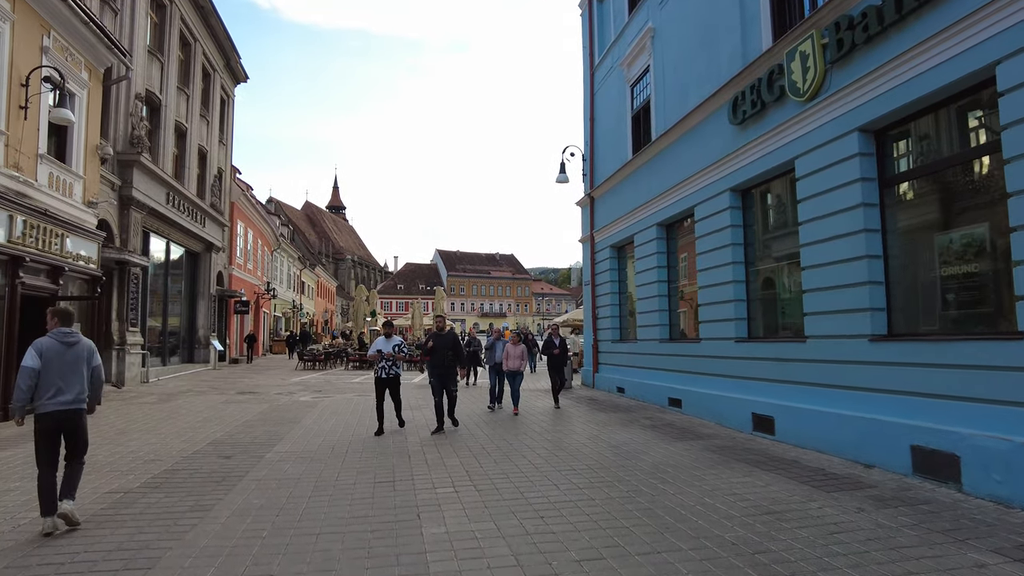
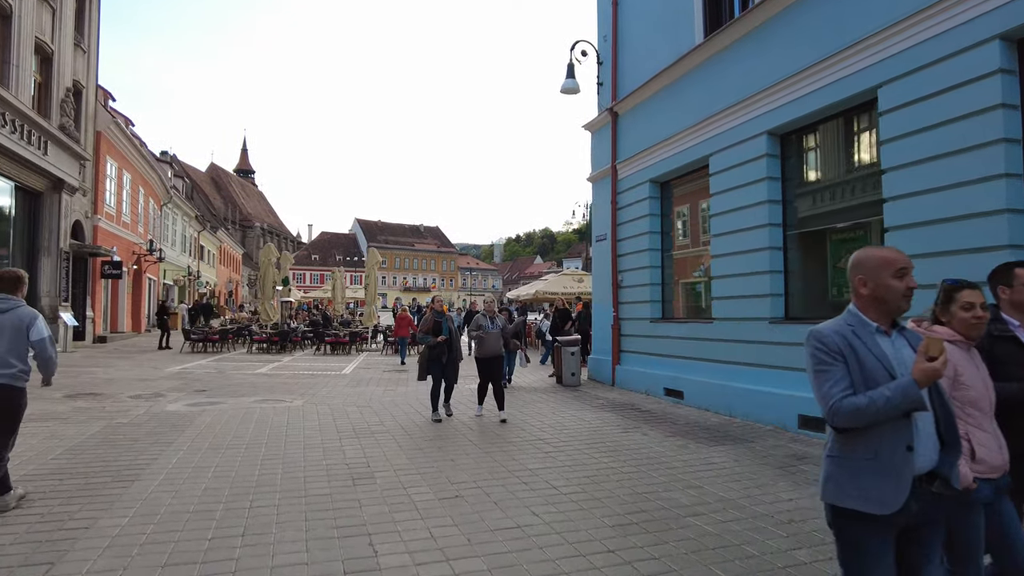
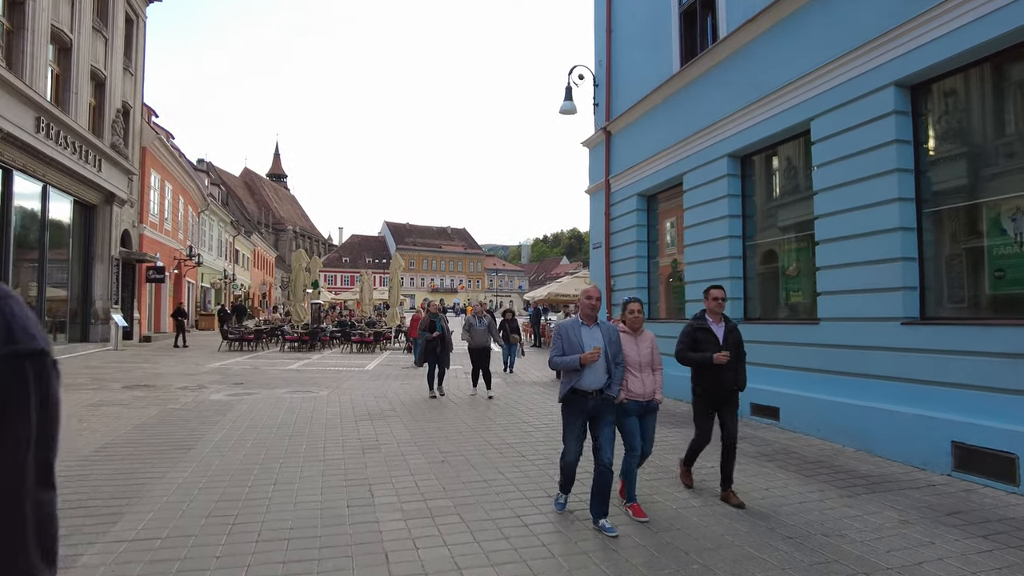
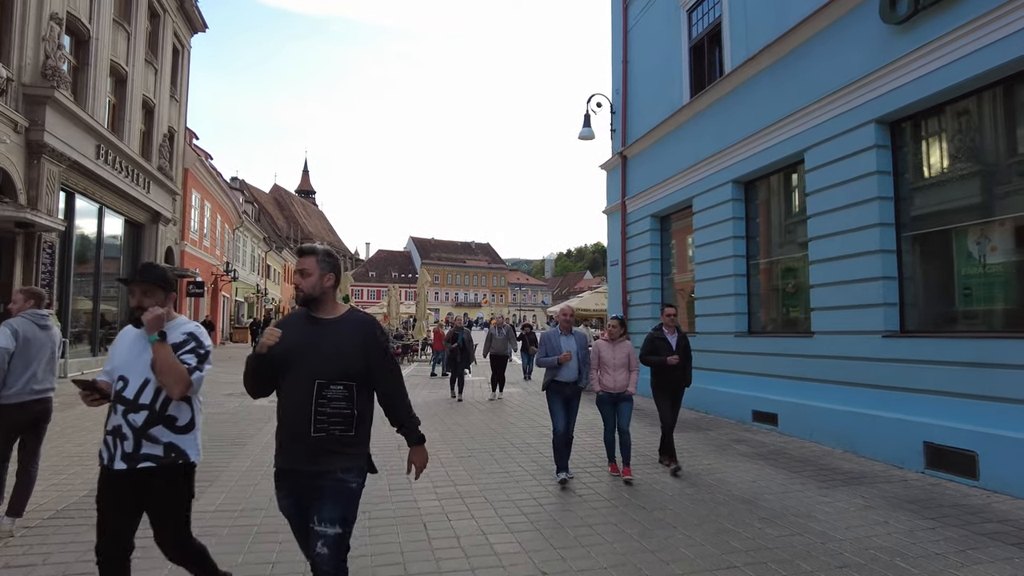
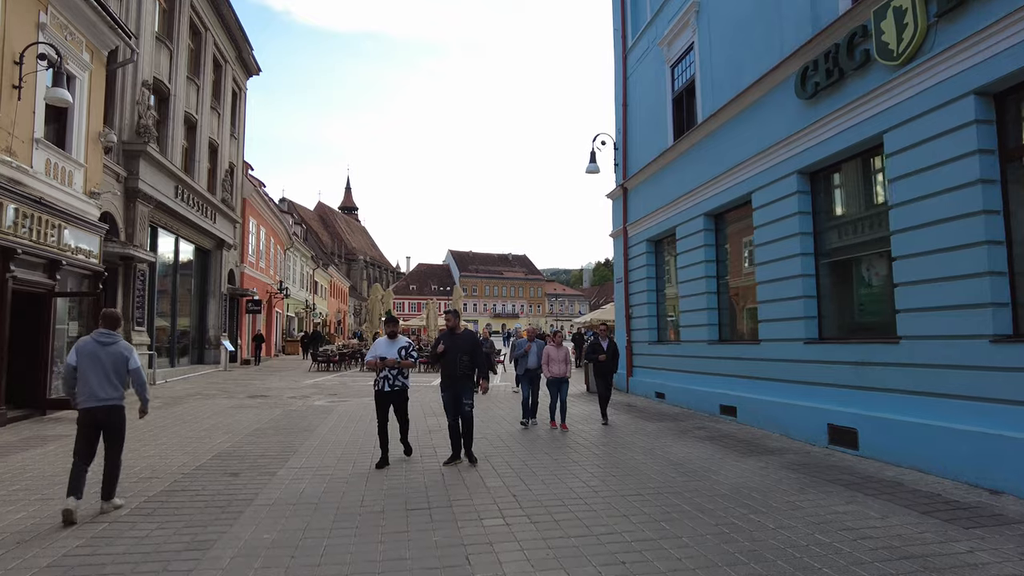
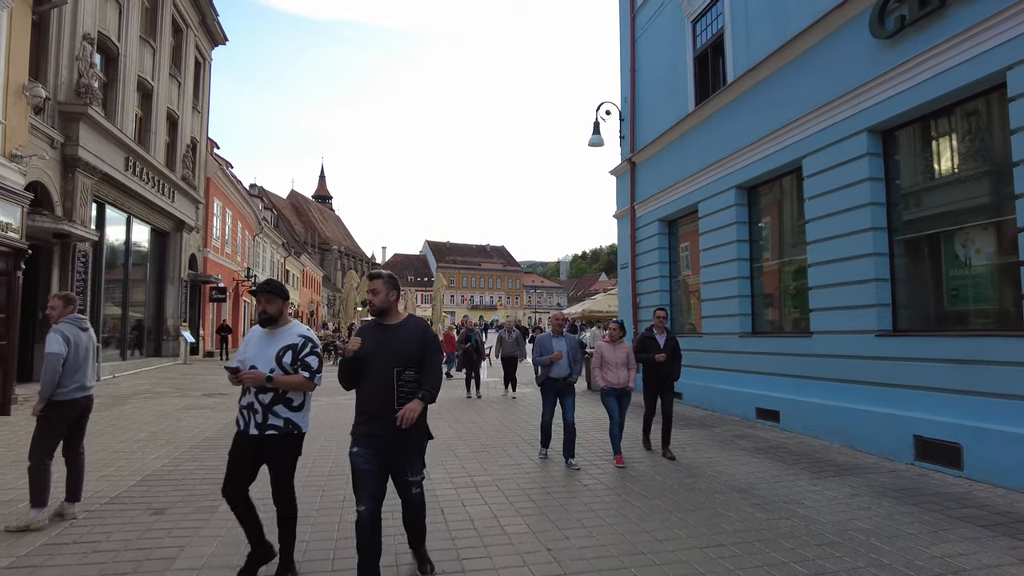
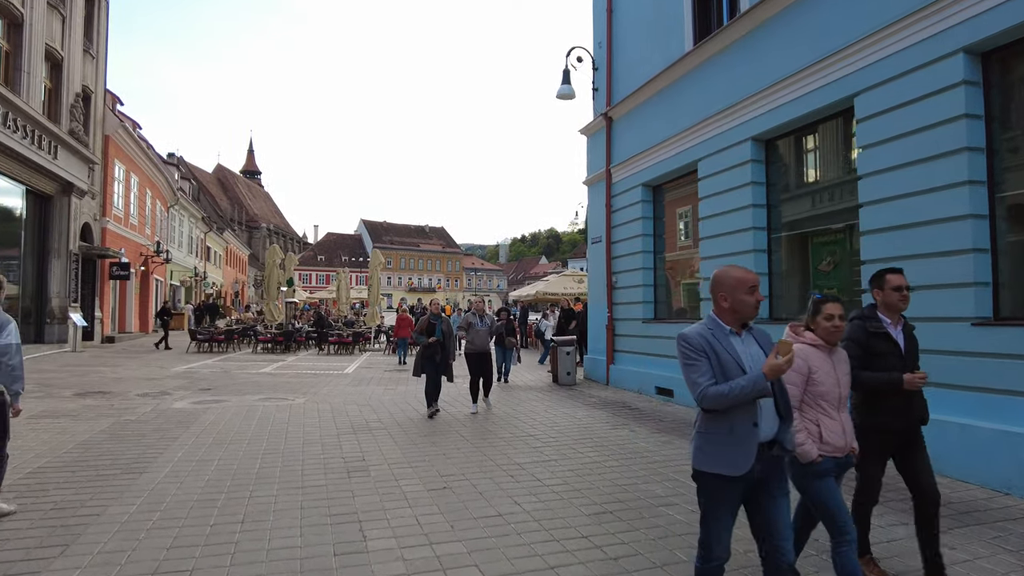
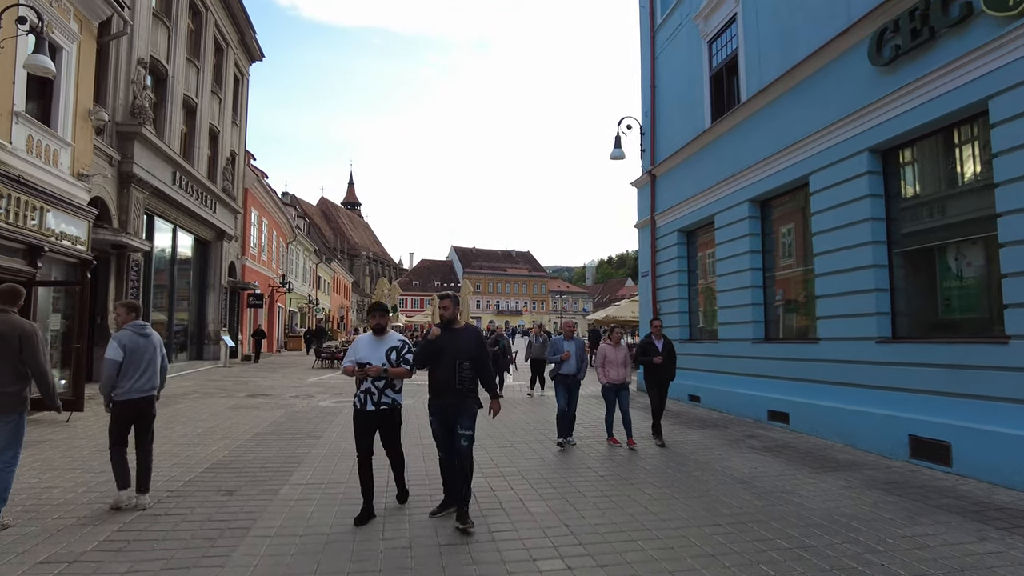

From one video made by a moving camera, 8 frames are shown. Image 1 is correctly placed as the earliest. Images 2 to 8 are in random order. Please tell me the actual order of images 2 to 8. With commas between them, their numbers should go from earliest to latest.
5, 8, 6, 4, 3, 7, 2
